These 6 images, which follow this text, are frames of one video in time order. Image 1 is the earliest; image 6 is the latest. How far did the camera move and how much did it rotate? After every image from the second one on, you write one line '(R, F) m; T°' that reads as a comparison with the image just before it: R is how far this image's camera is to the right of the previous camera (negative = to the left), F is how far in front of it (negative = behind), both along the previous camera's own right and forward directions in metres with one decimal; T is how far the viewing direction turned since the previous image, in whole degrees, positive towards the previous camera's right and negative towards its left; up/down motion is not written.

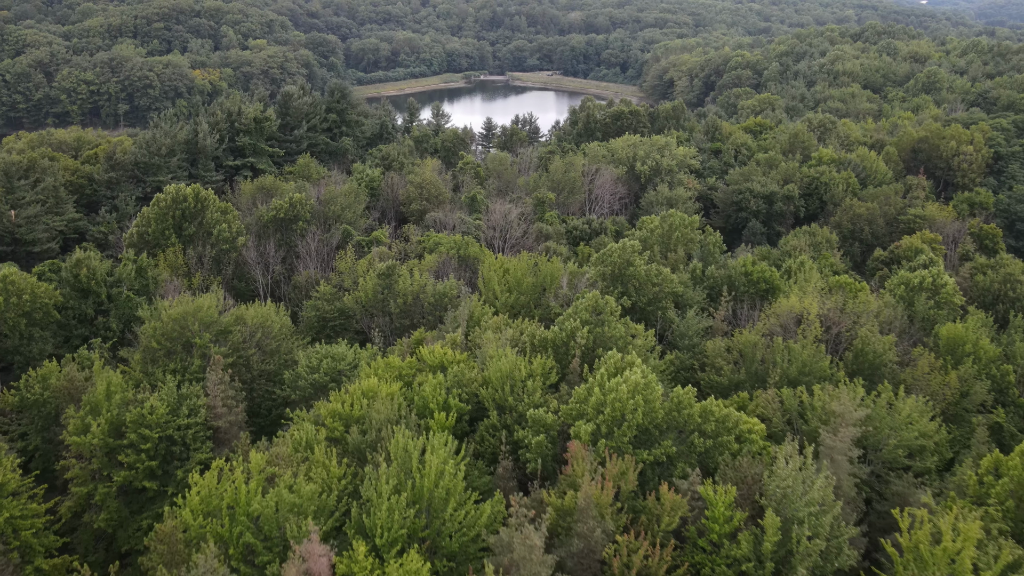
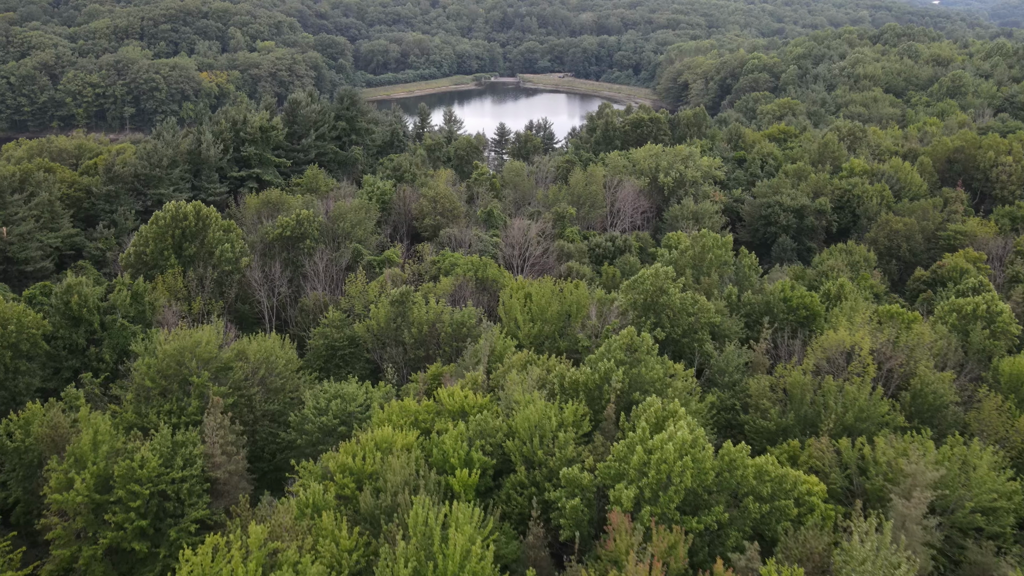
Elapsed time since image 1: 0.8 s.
(-0.5, +2.6) m; 0°
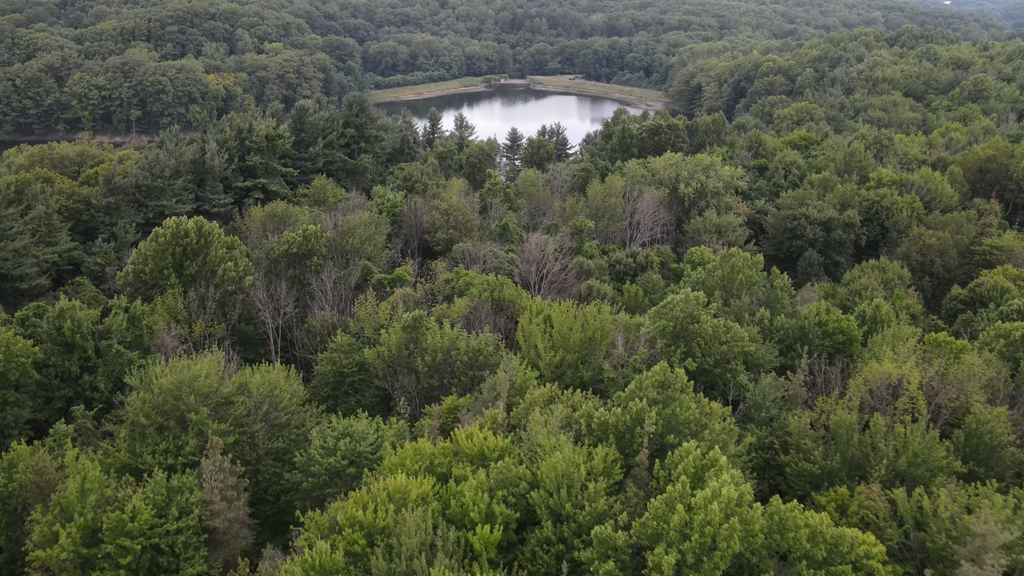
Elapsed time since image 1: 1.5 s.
(-0.4, +2.0) m; 0°
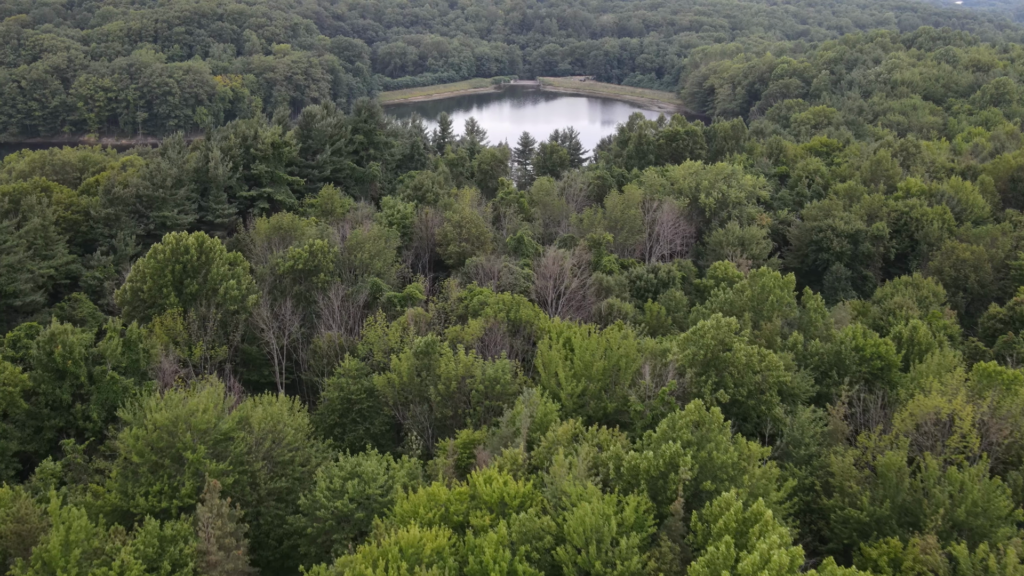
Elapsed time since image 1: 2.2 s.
(-0.3, +1.9) m; 0°
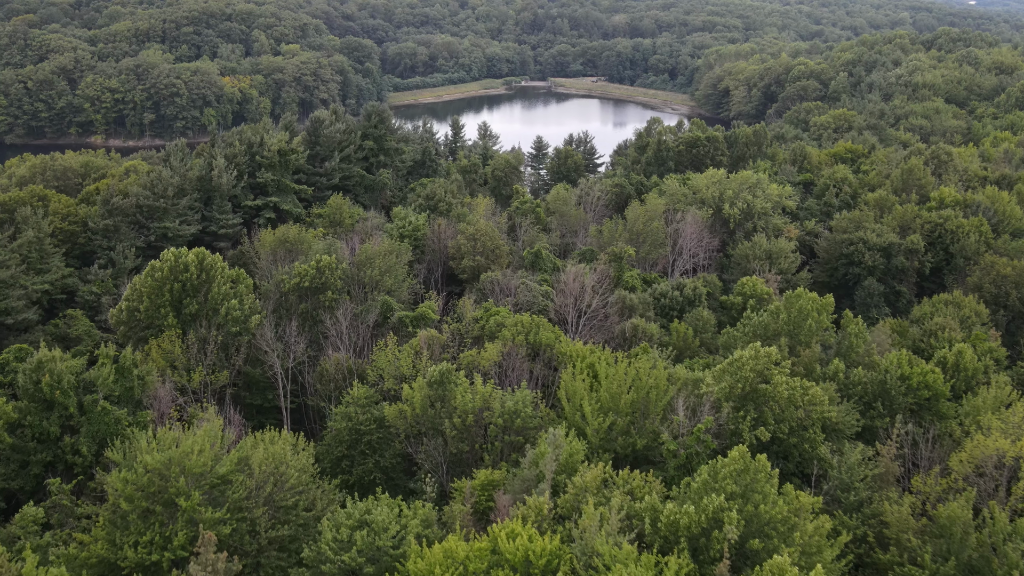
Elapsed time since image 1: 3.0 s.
(-0.4, +2.1) m; -1°
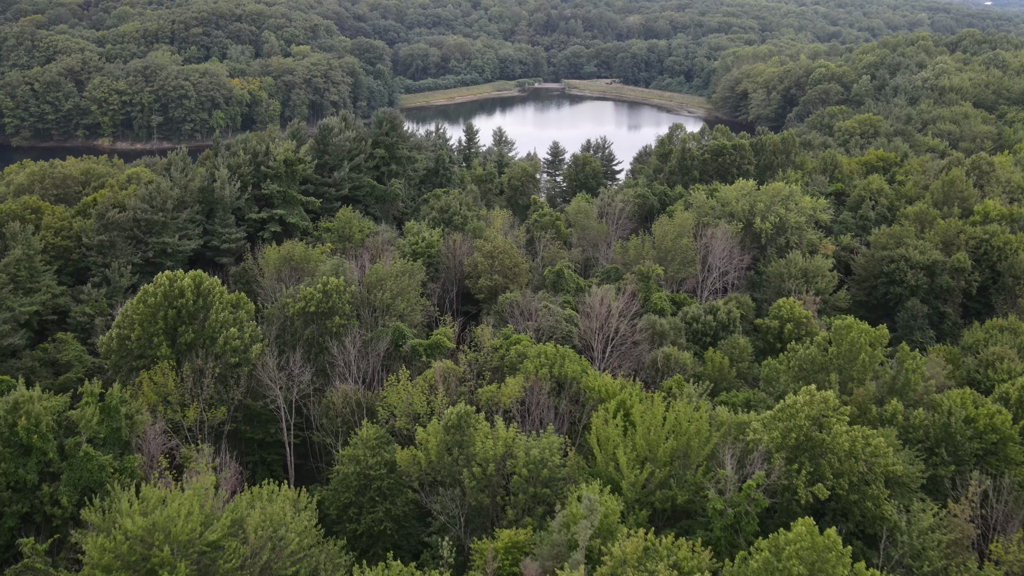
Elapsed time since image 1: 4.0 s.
(-0.4, +2.7) m; -1°
